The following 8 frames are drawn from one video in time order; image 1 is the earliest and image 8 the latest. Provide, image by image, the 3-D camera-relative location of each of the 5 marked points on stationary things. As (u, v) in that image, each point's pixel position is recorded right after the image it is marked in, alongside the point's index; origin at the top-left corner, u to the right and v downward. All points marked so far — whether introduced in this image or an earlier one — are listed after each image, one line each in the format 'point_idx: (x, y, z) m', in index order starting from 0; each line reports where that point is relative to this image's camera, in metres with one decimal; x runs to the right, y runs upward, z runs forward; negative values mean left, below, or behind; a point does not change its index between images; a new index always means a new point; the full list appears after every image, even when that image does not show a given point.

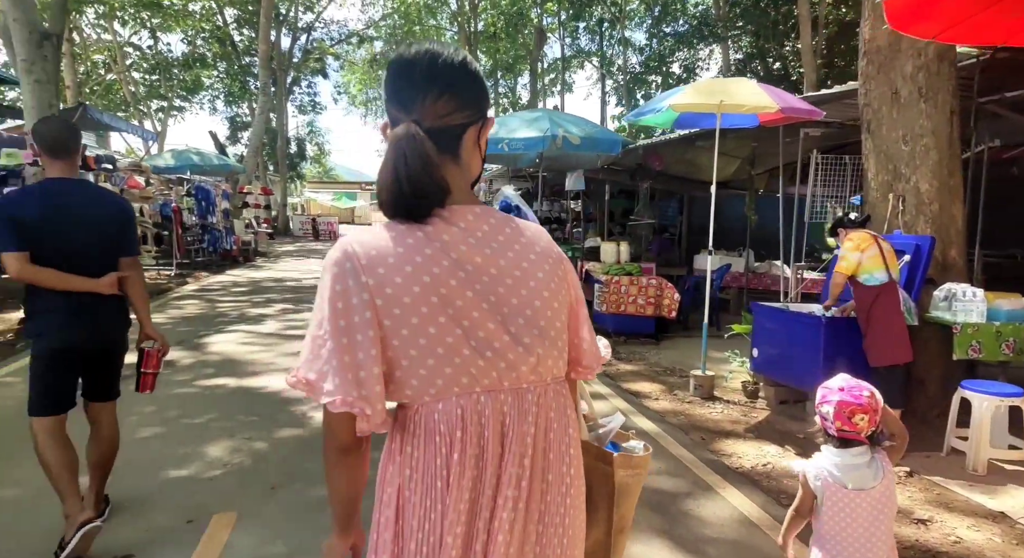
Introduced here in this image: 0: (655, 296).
0: (+1.7, -0.2, +7.6) m
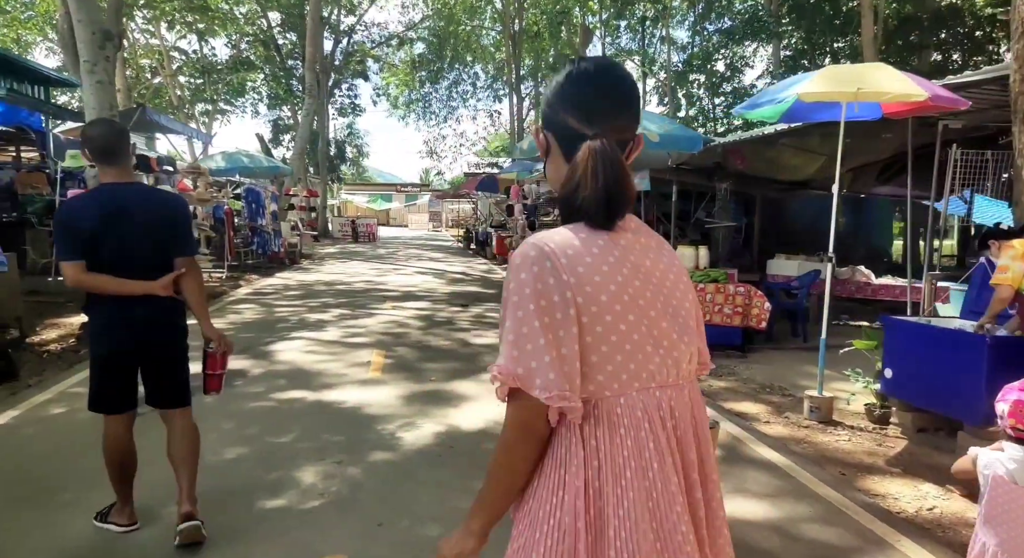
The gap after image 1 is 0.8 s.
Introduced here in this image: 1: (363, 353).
0: (+2.5, -0.3, +7.0) m
1: (-1.6, -0.8, +7.0) m
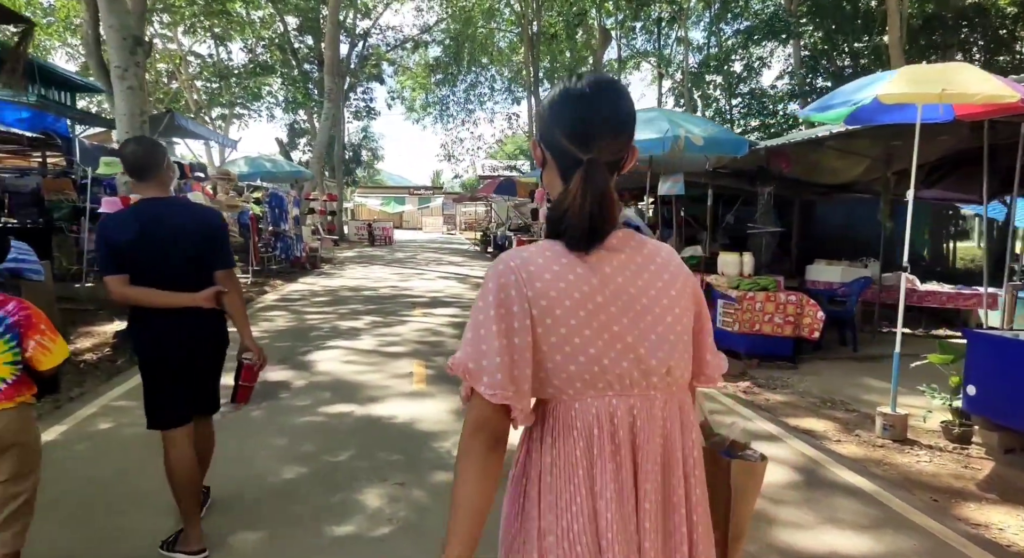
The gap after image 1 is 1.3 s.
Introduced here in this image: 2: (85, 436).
0: (+3.0, -0.4, +6.8) m
1: (-1.1, -0.9, +6.9) m
2: (-3.2, -1.2, +4.8) m
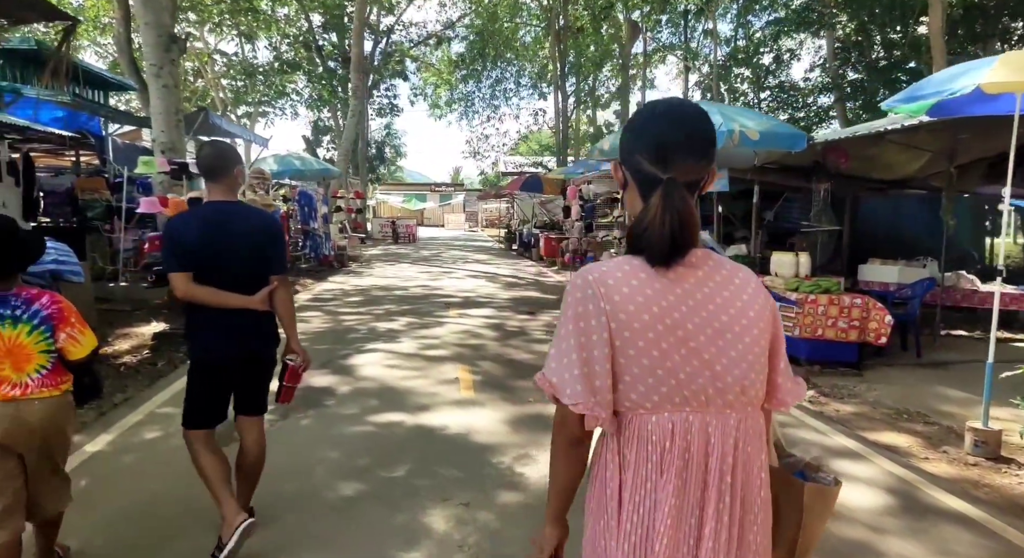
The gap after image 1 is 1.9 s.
0: (+3.5, -0.4, +6.5) m
1: (-0.6, -0.9, +6.7) m
2: (-2.7, -1.2, +4.6) m
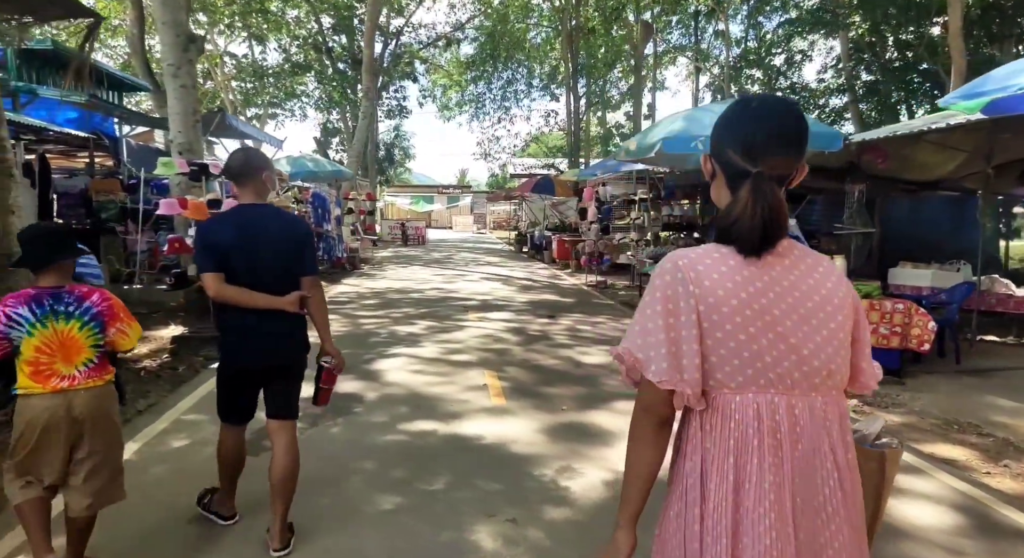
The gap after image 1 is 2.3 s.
0: (+3.8, -0.4, +6.3) m
1: (-0.4, -1.0, +6.5) m
2: (-2.4, -1.2, +4.5) m
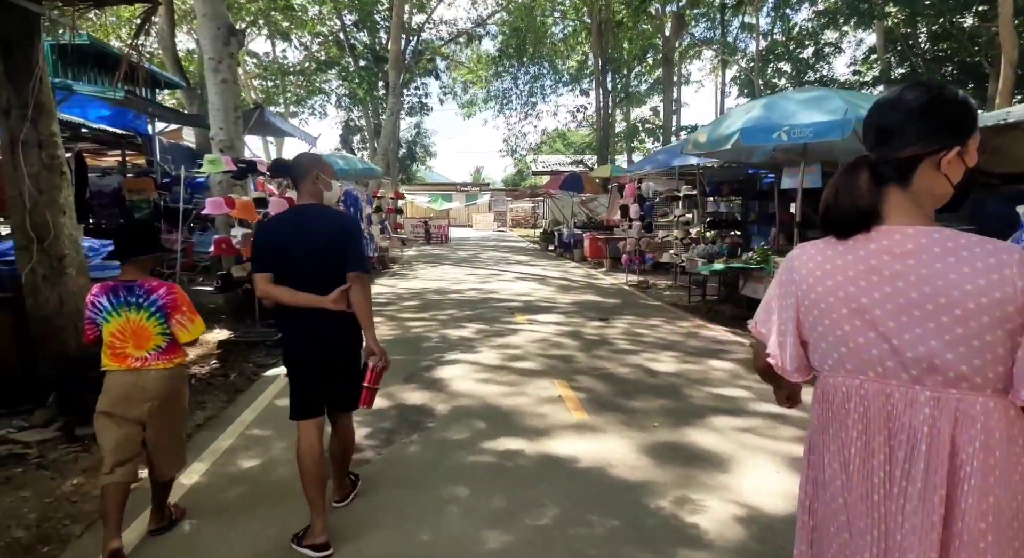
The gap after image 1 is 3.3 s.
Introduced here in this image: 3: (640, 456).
0: (+4.5, -0.5, +5.7) m
1: (+0.3, -1.0, +6.1) m
2: (-1.8, -1.3, +4.1) m
3: (+0.9, -1.2, +4.3) m
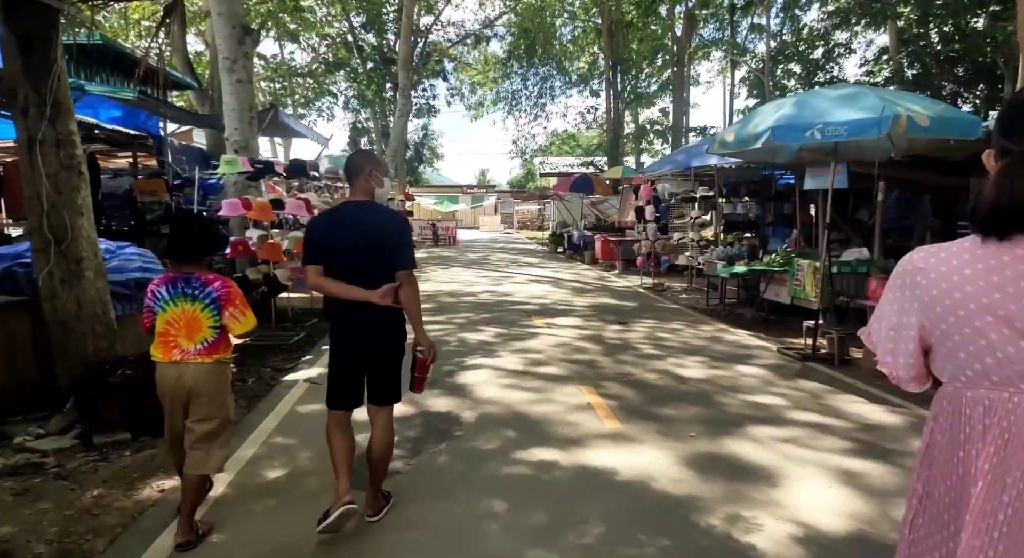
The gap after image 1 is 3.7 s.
0: (+4.7, -0.5, +5.5) m
1: (+0.6, -1.0, +5.9) m
2: (-1.6, -1.3, +4.0) m
3: (+1.1, -1.2, +4.2) m
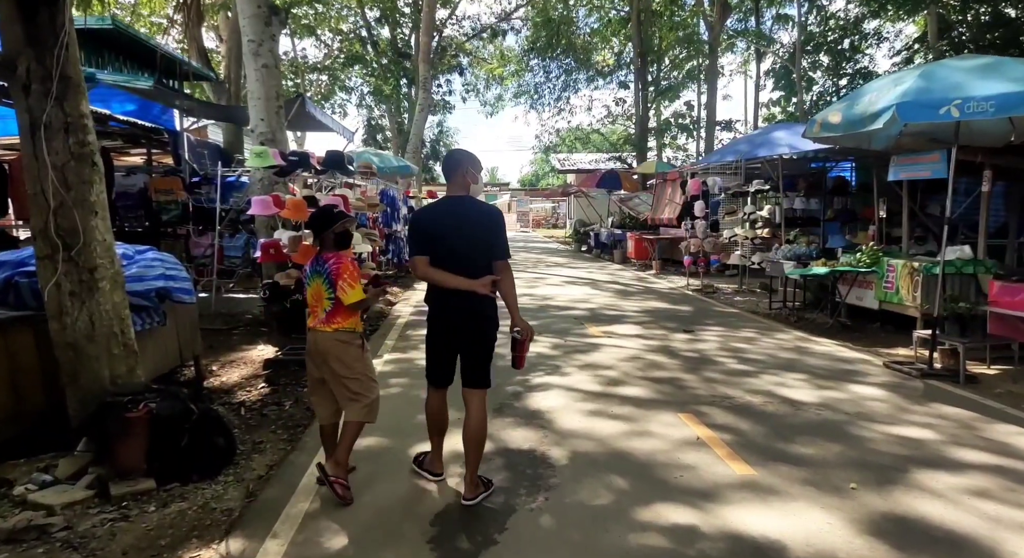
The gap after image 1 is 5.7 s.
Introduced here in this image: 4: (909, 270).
0: (+5.4, -0.5, +4.5) m
1: (+1.3, -1.1, +5.0) m
2: (-0.9, -1.4, +3.0) m
3: (+1.8, -1.3, +3.2) m
4: (+4.9, +0.1, +8.0) m
